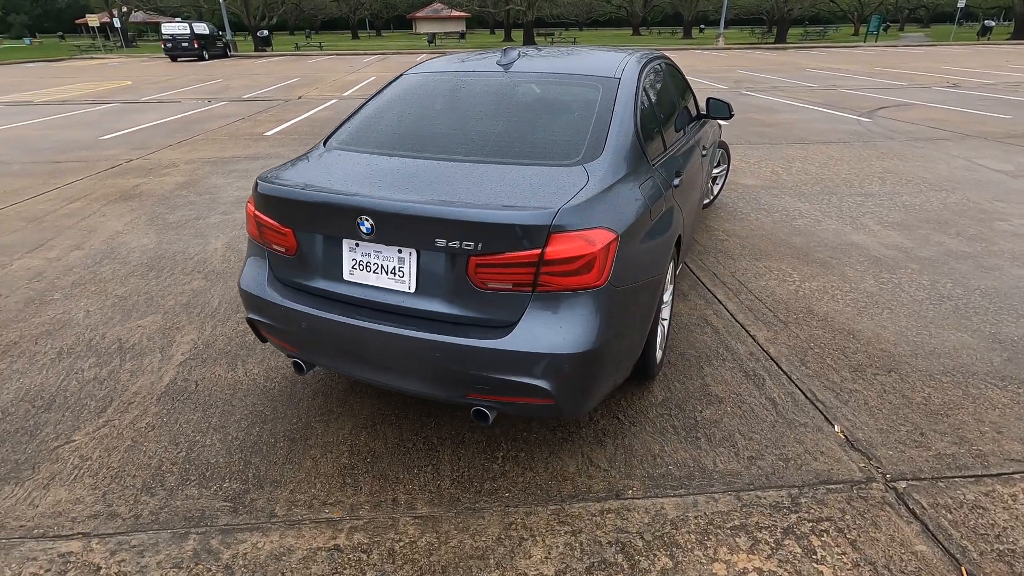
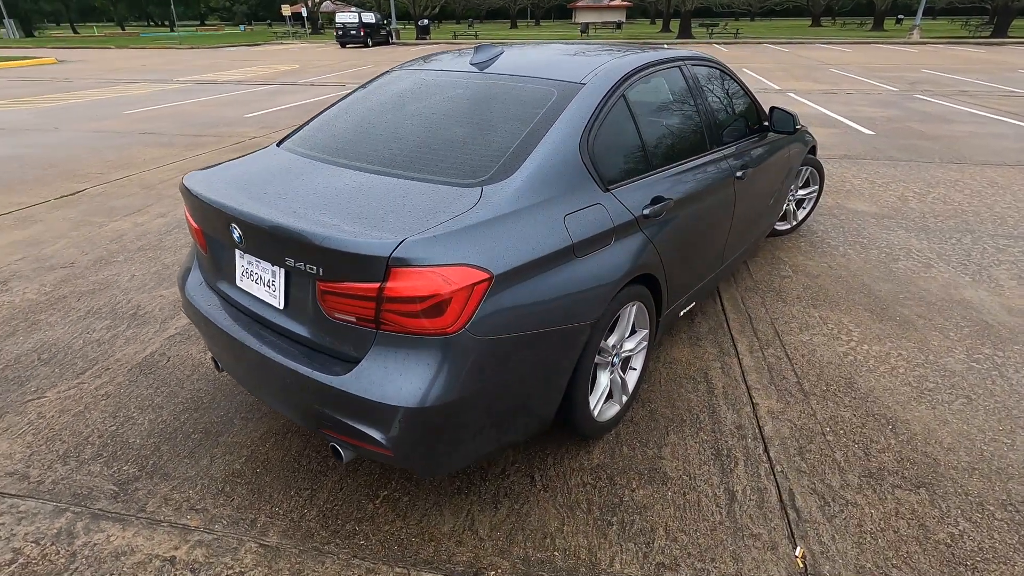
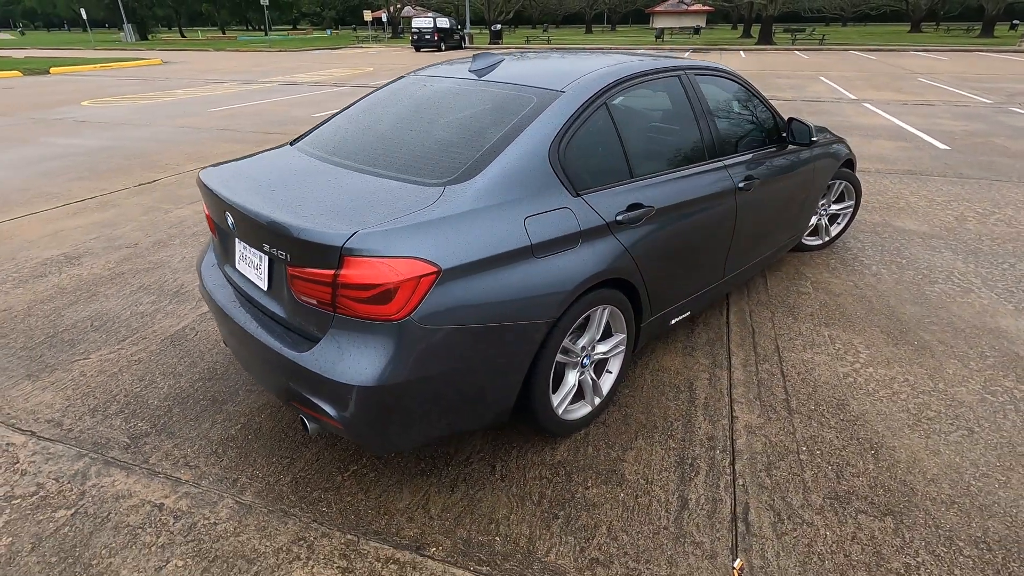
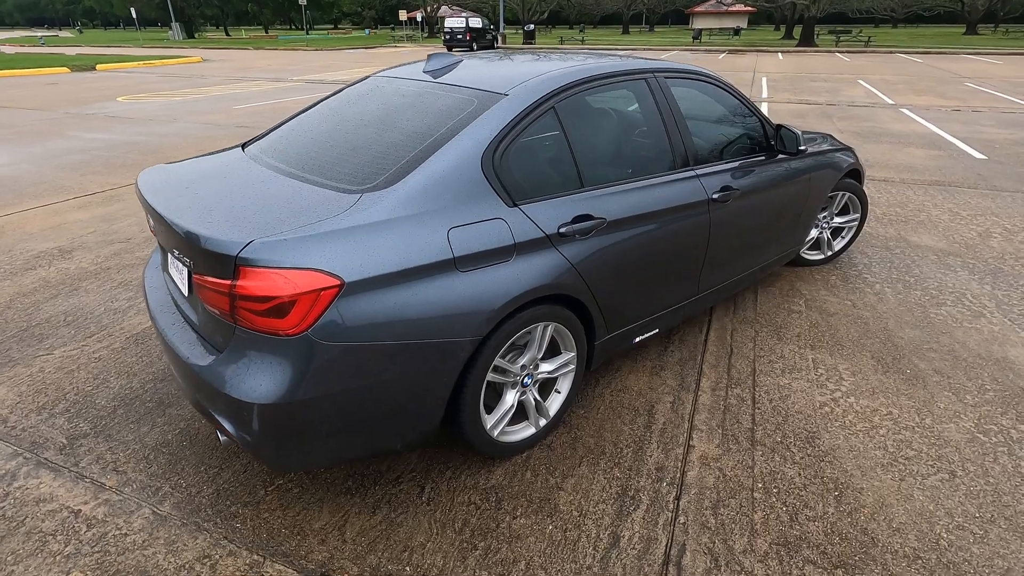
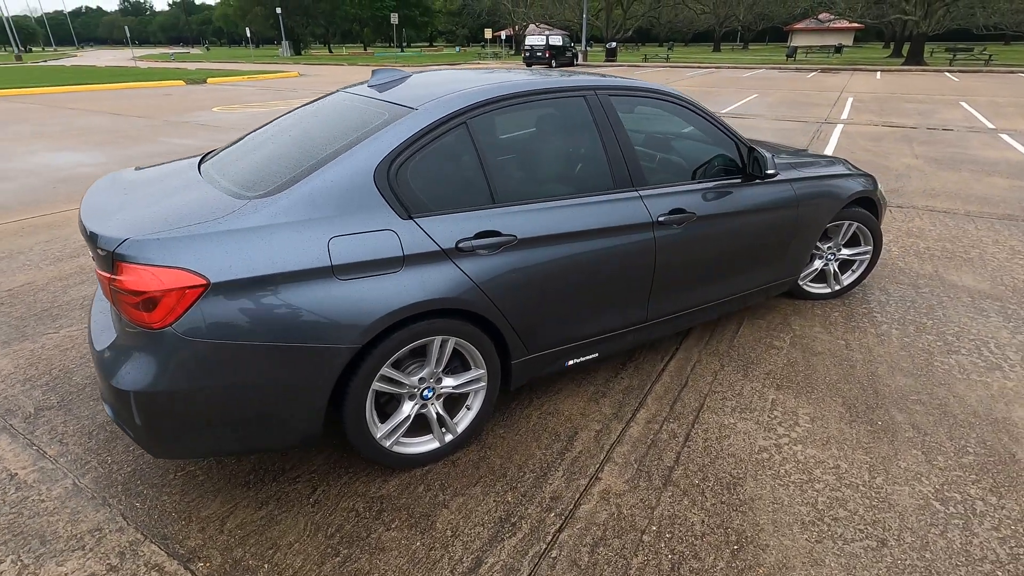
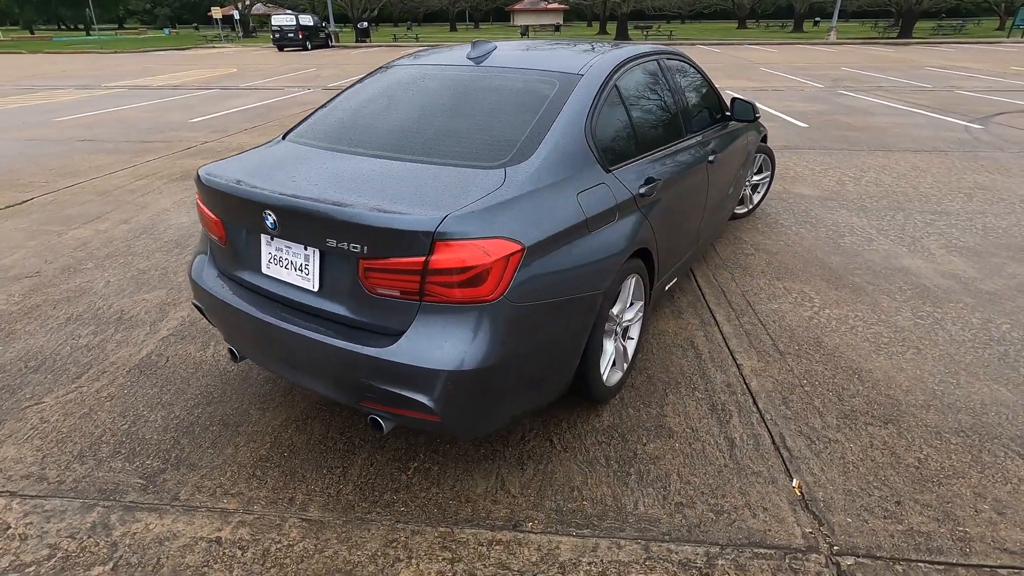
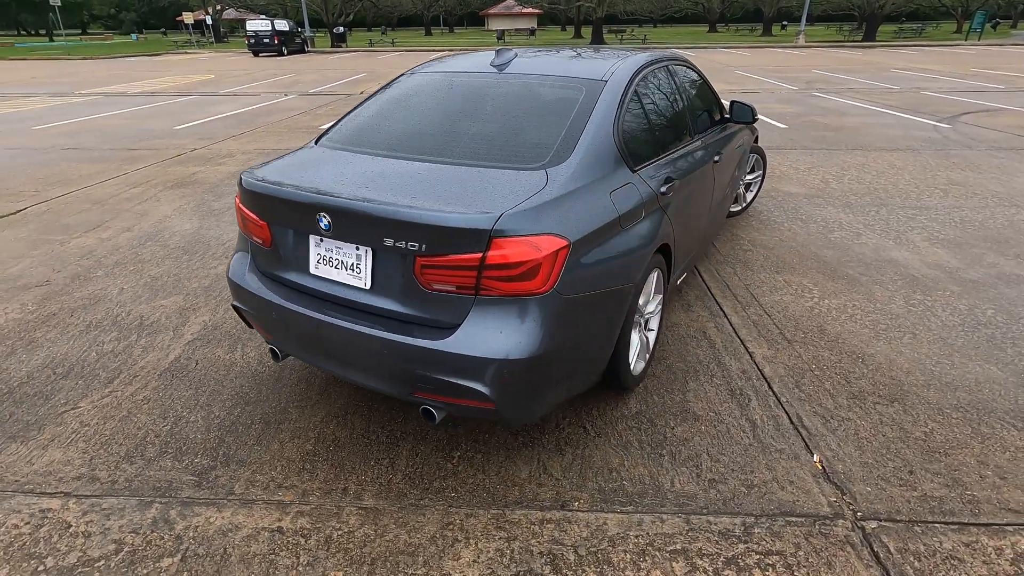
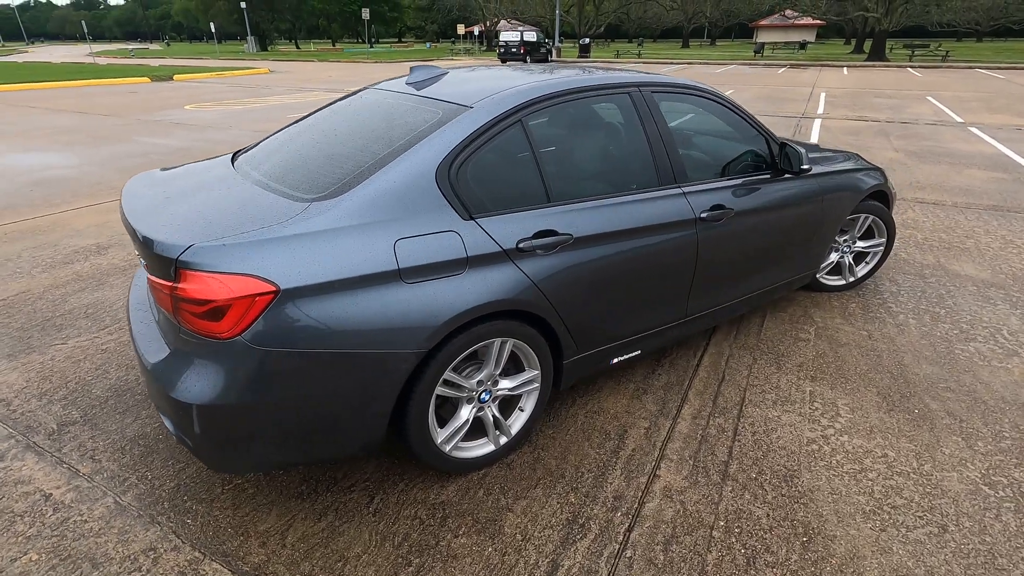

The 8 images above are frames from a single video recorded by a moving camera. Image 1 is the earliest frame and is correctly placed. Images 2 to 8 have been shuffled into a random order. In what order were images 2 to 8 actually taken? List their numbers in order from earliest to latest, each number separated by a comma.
7, 6, 2, 3, 4, 8, 5
